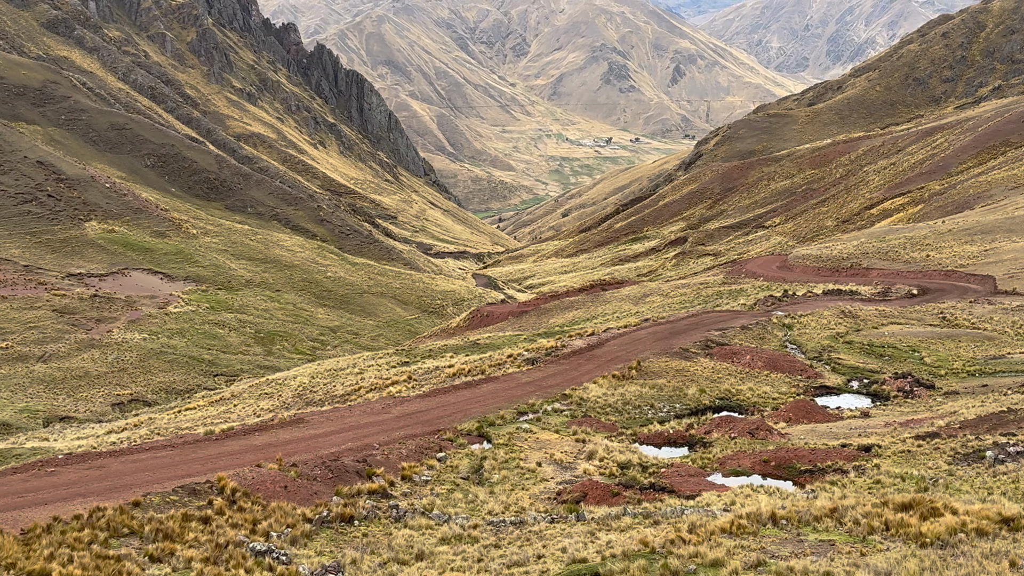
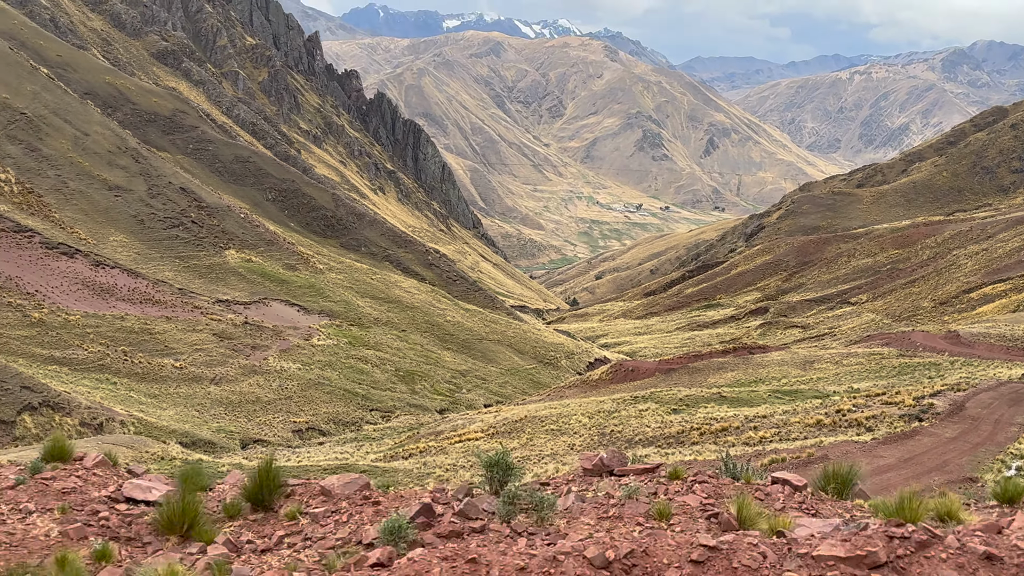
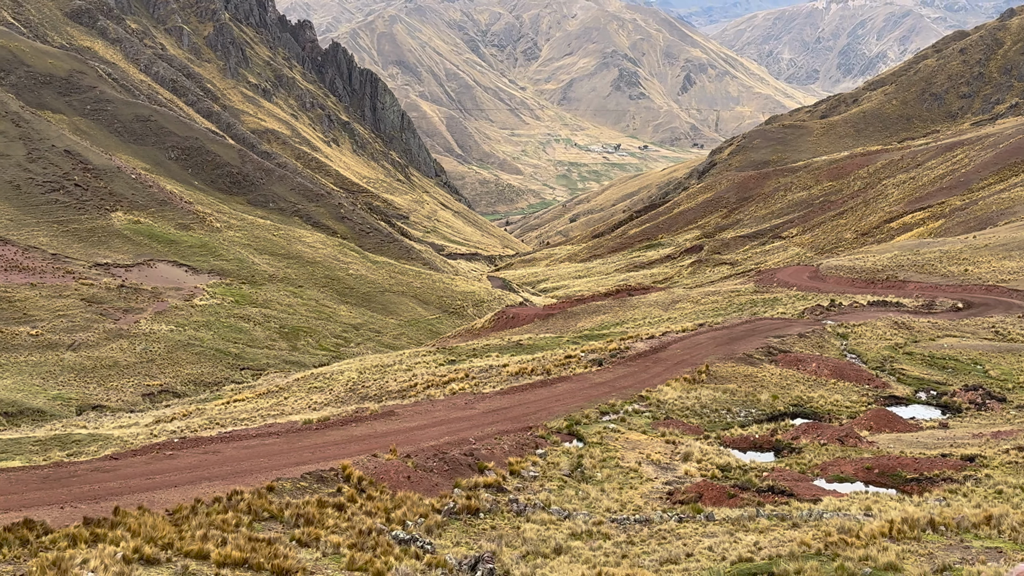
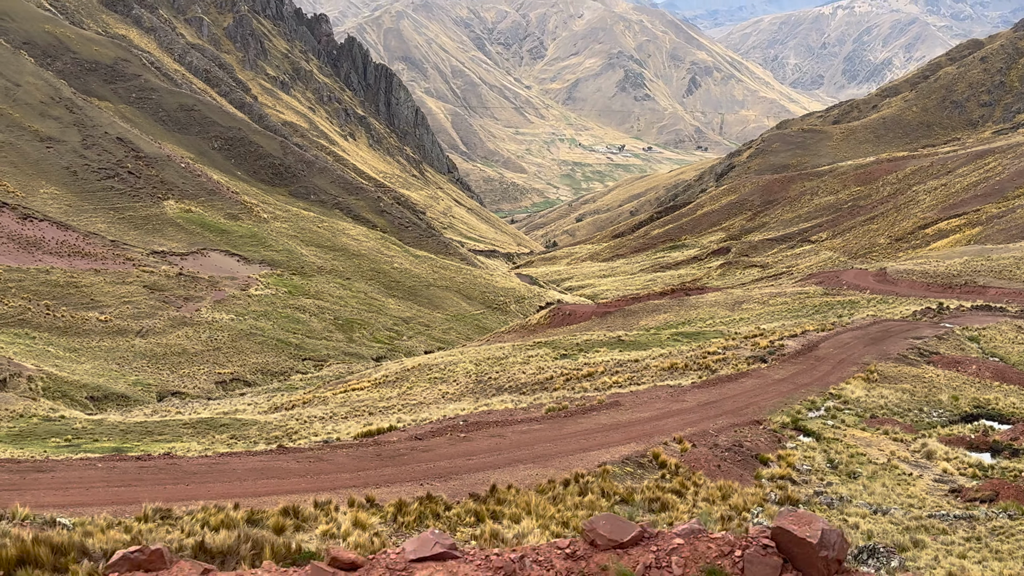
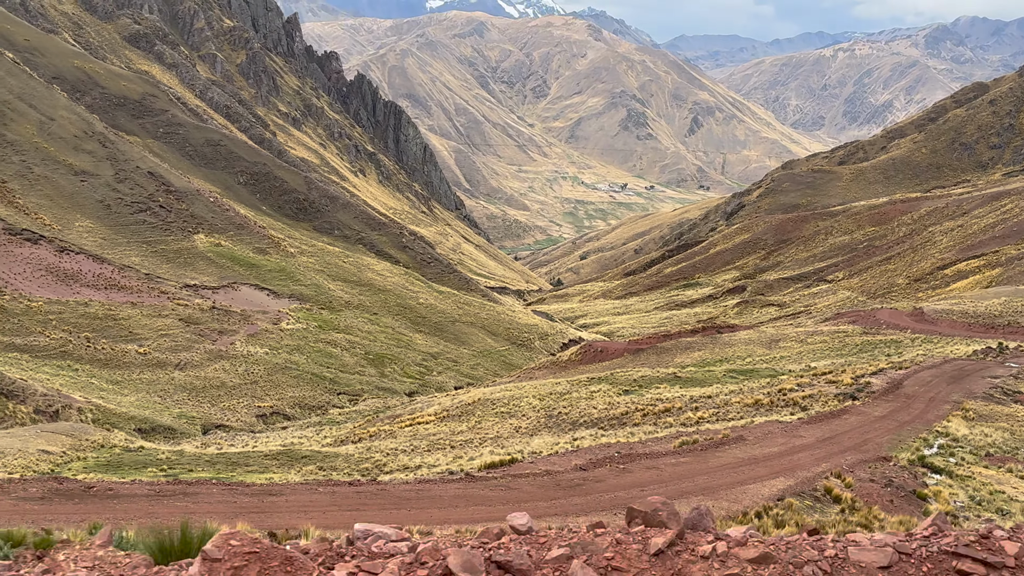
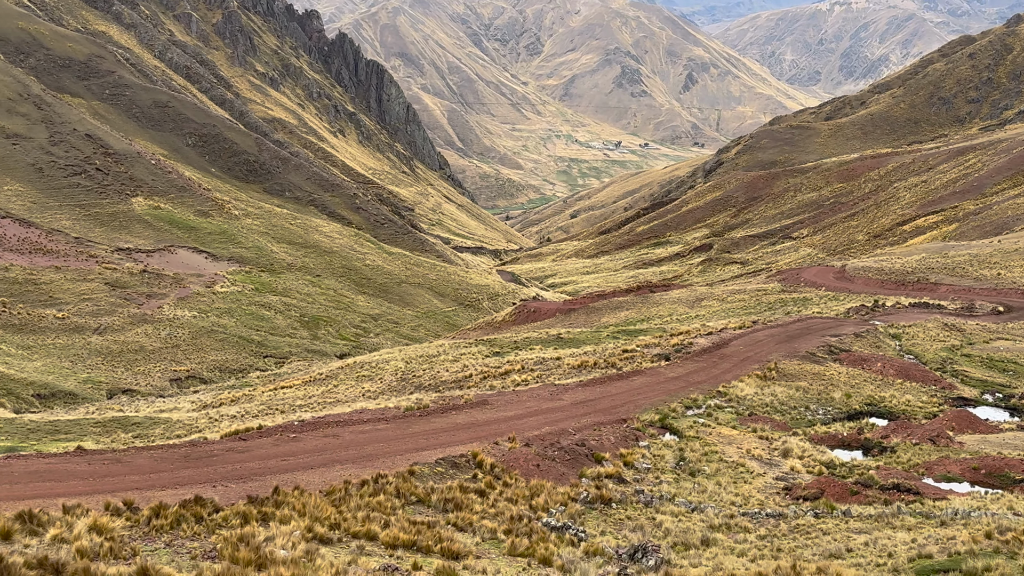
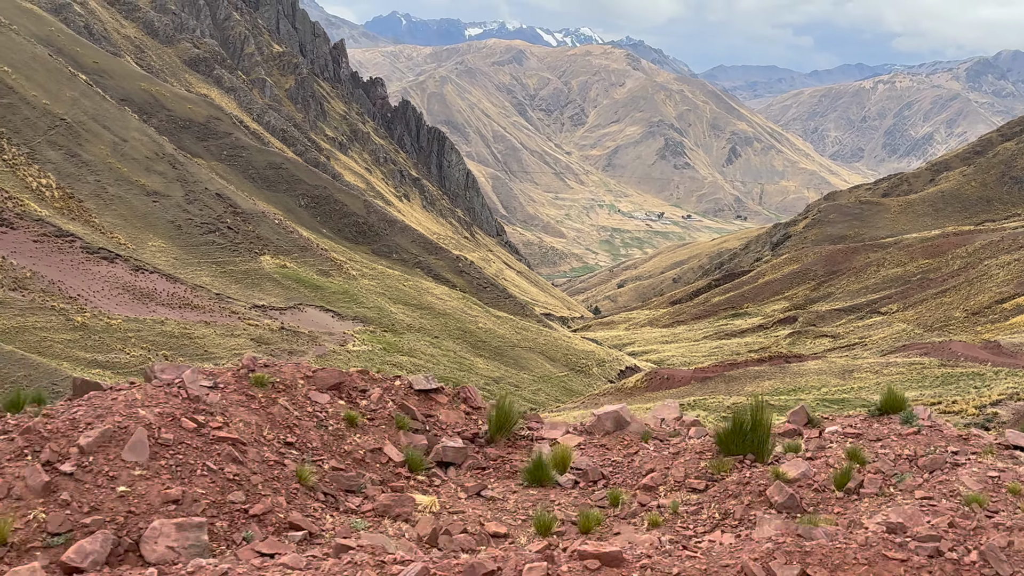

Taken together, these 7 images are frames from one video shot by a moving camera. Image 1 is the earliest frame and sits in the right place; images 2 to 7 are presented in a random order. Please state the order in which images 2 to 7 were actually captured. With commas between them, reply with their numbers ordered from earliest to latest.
3, 6, 4, 5, 2, 7
